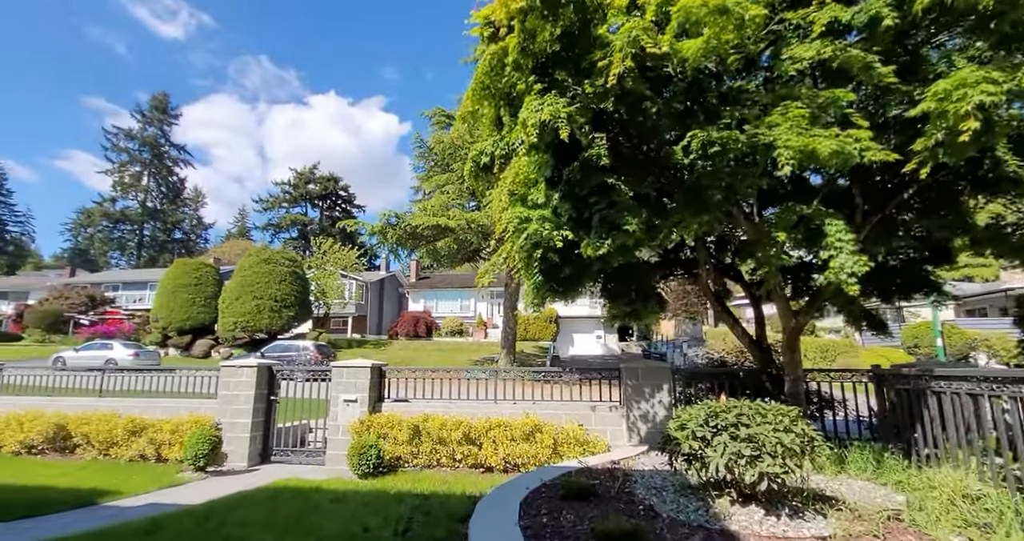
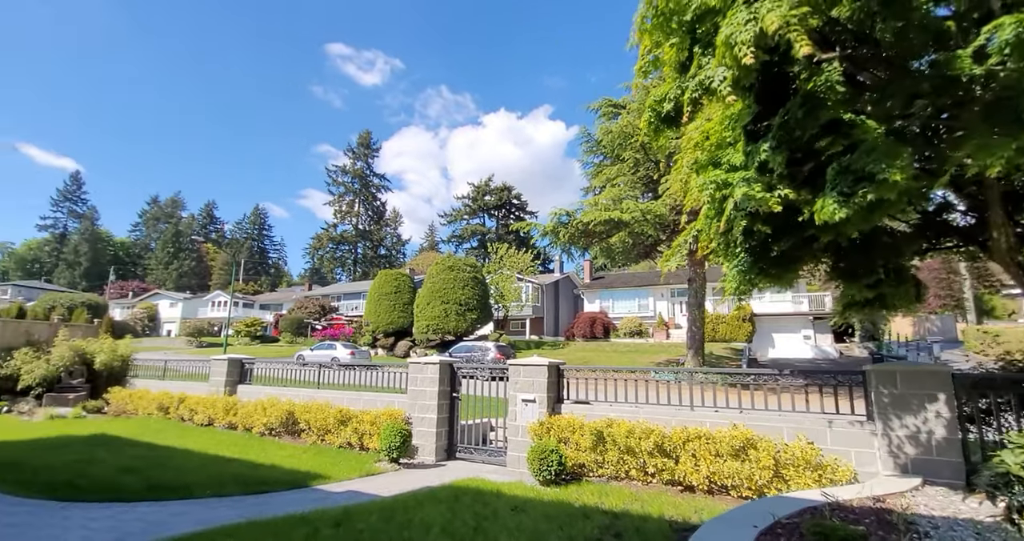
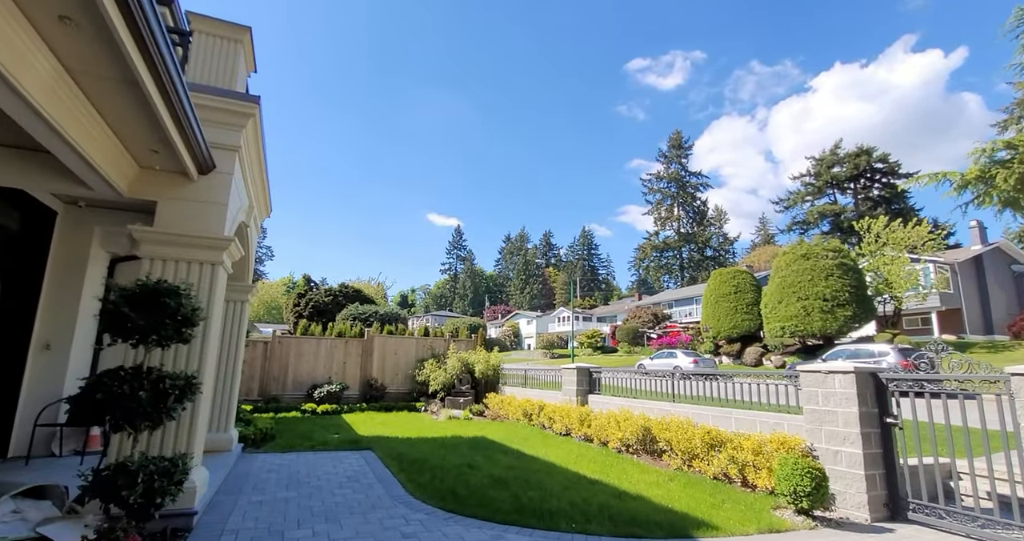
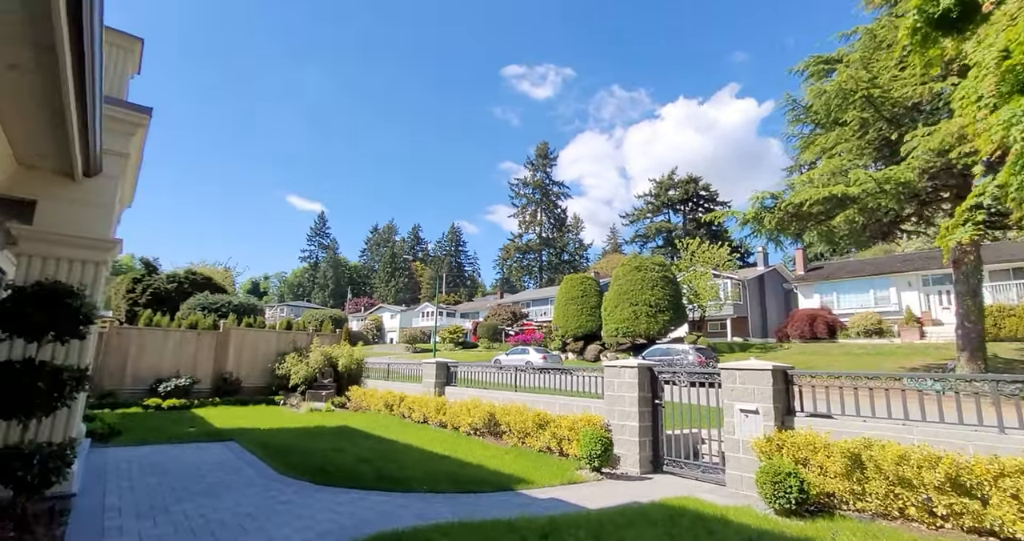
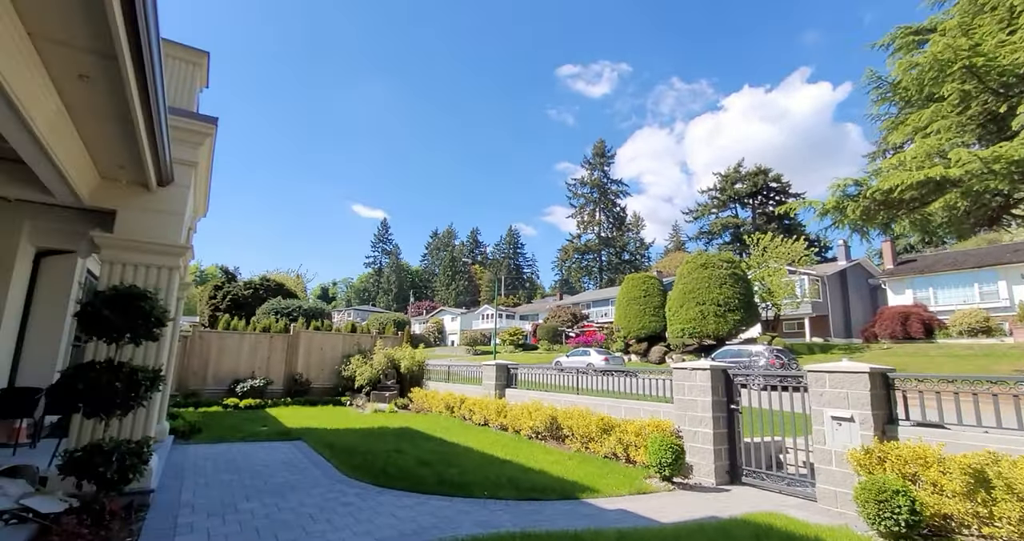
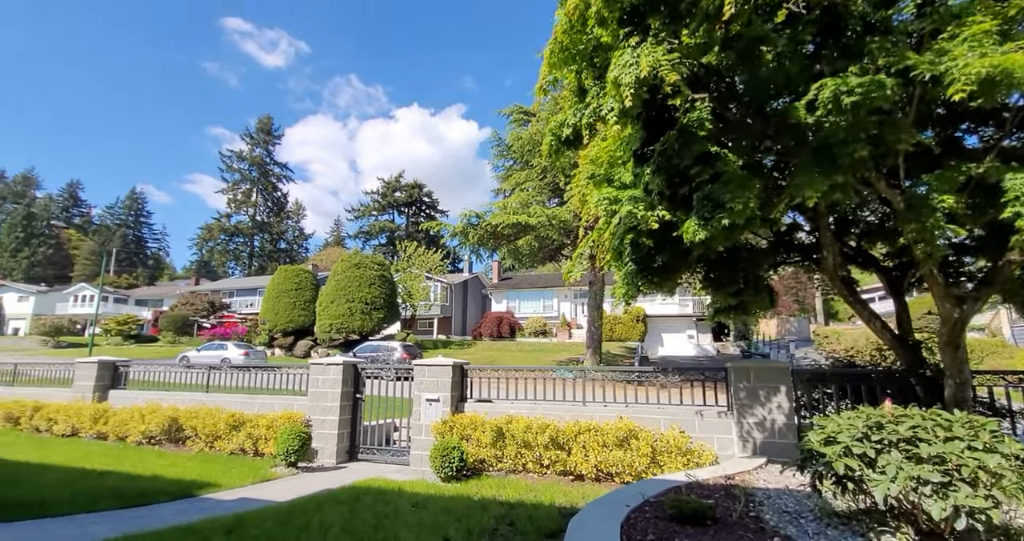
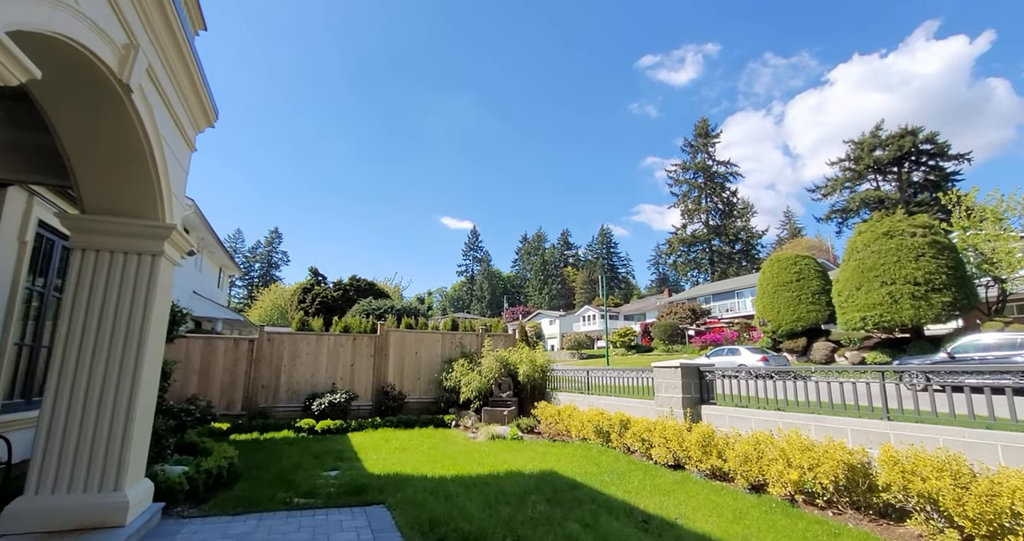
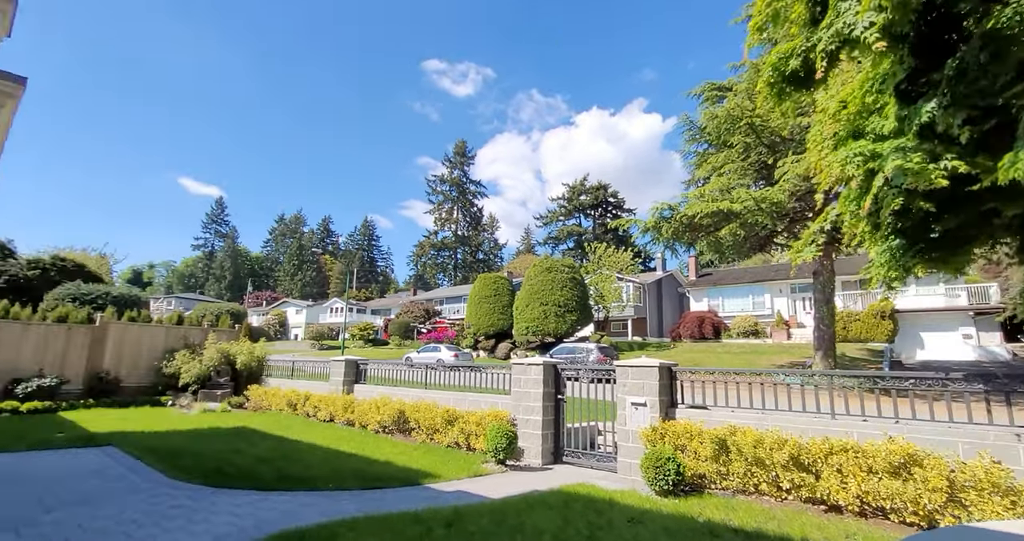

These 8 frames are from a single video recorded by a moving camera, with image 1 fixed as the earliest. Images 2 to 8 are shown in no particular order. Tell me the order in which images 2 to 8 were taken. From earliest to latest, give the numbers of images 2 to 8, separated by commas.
6, 2, 8, 4, 5, 3, 7
